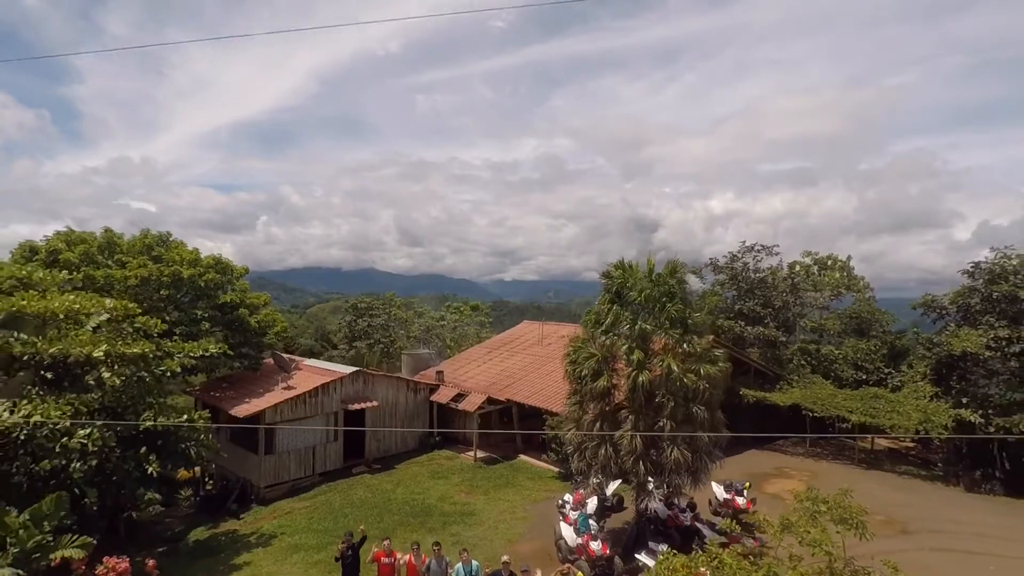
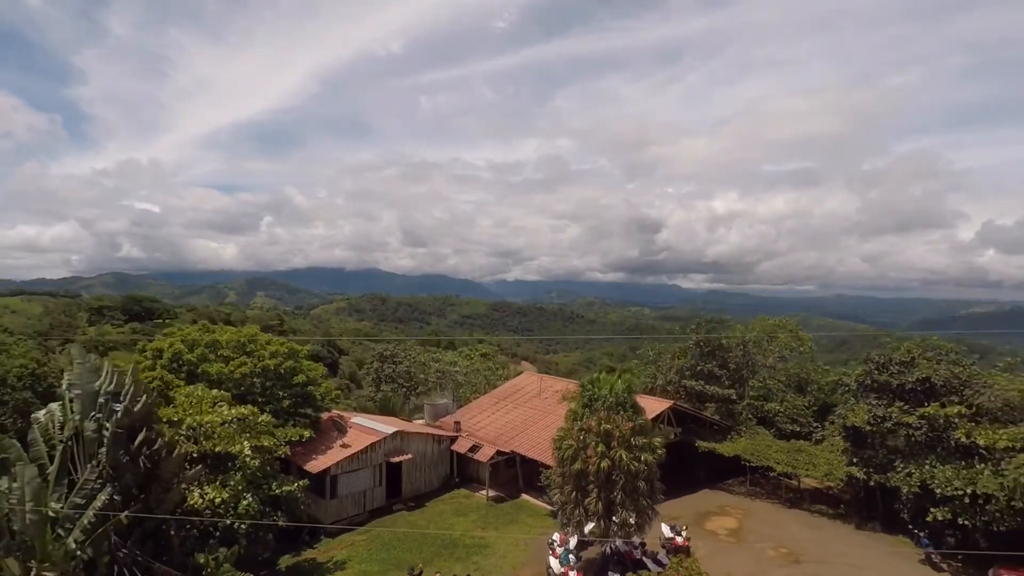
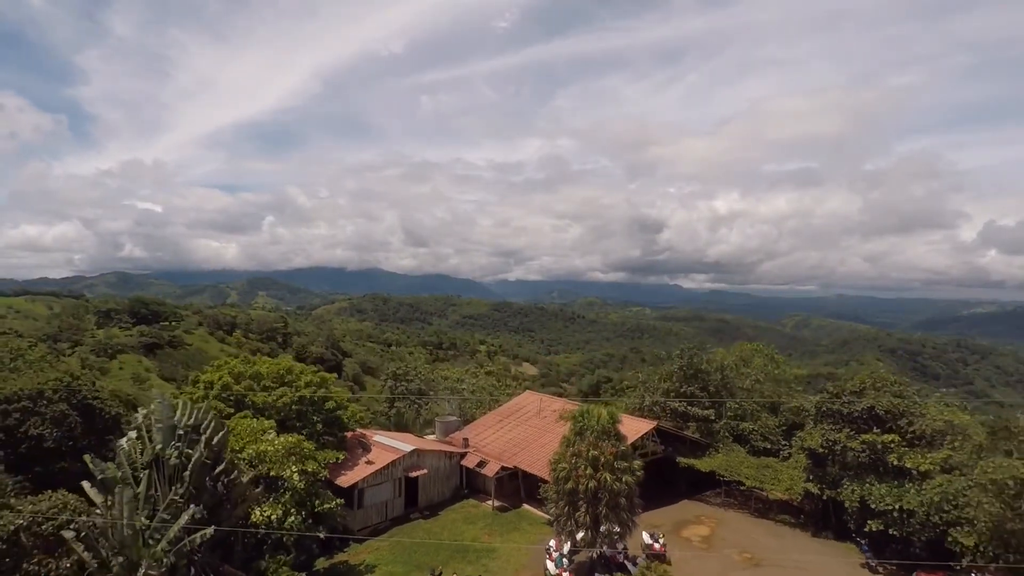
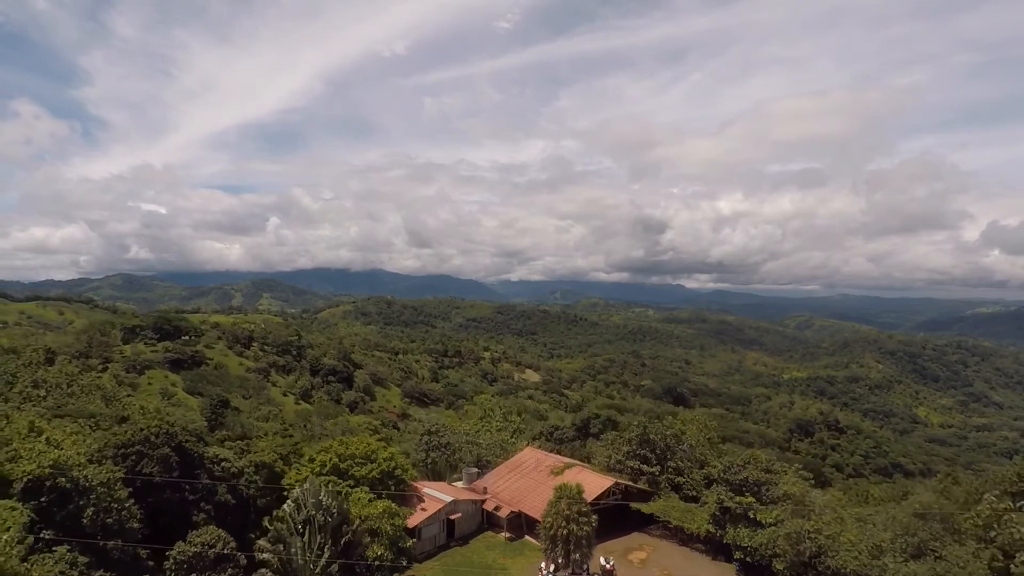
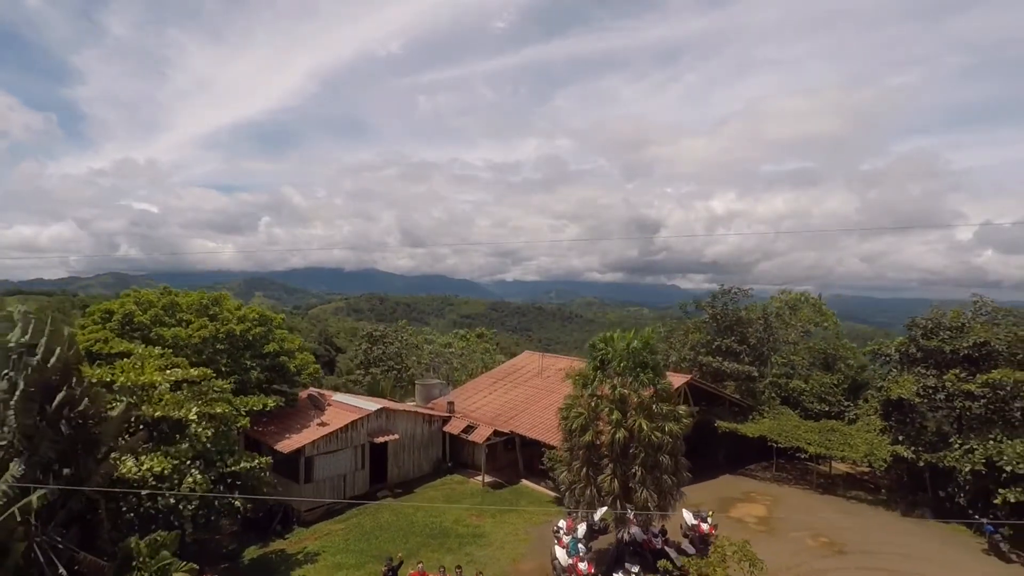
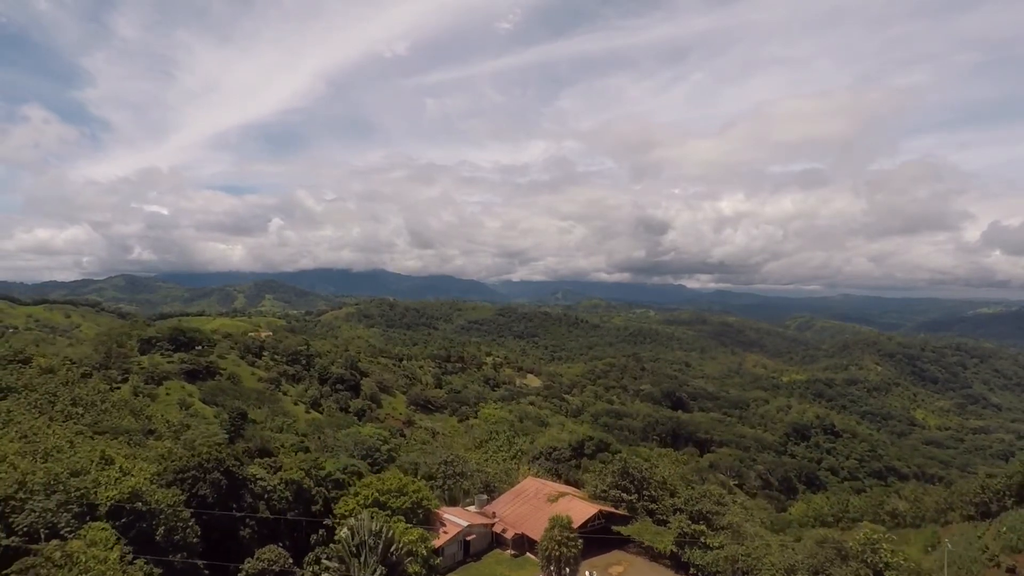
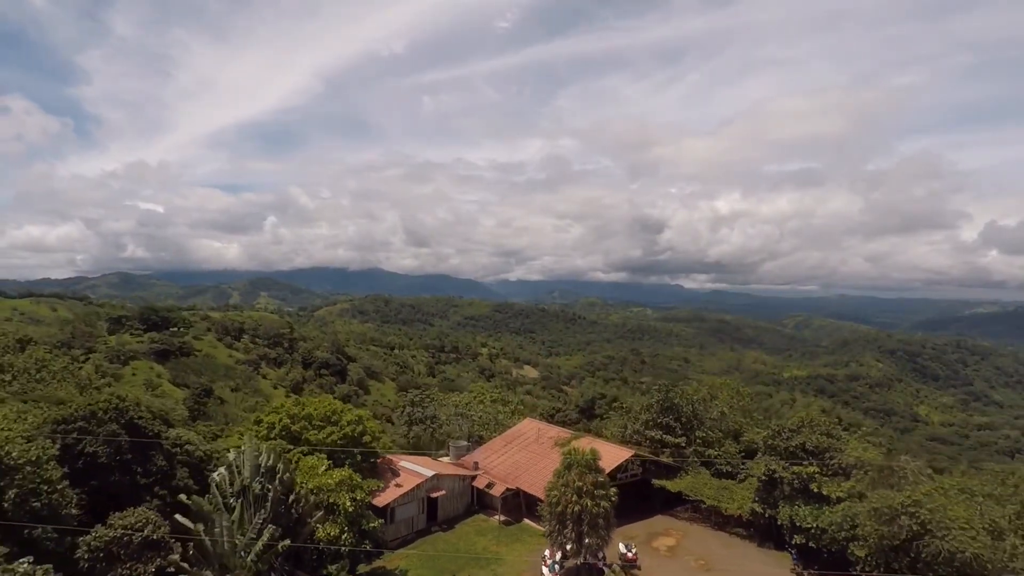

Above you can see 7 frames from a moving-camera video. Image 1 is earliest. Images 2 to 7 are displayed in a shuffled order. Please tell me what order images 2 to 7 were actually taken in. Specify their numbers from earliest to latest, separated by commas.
5, 2, 3, 7, 4, 6
